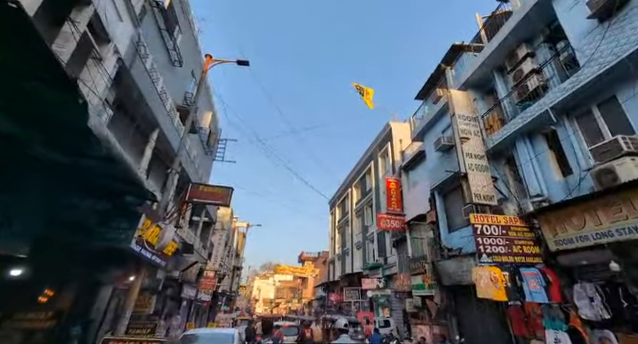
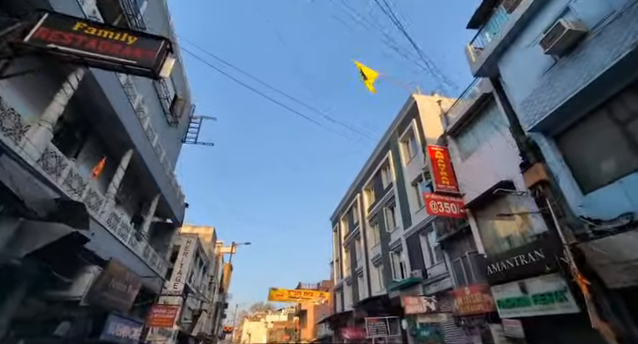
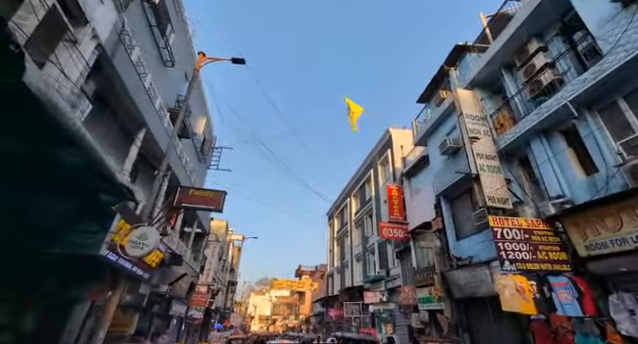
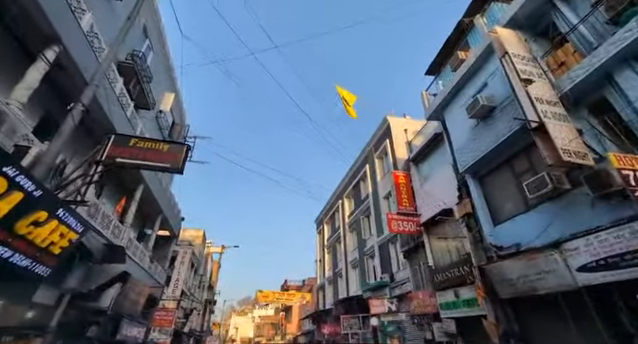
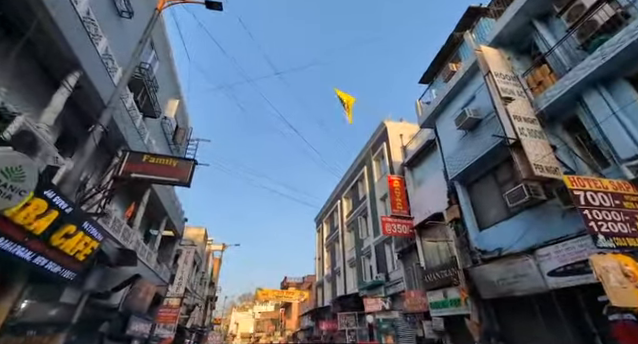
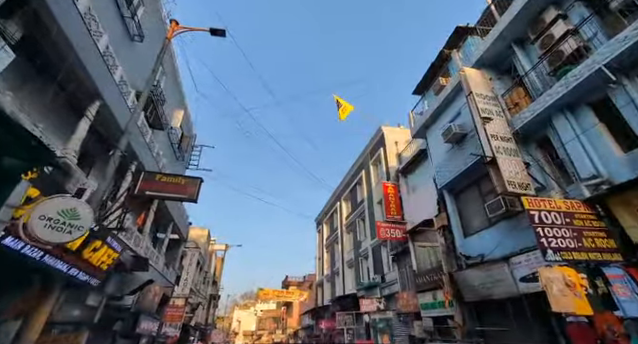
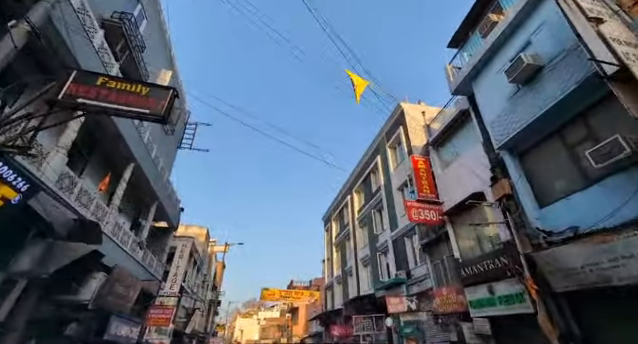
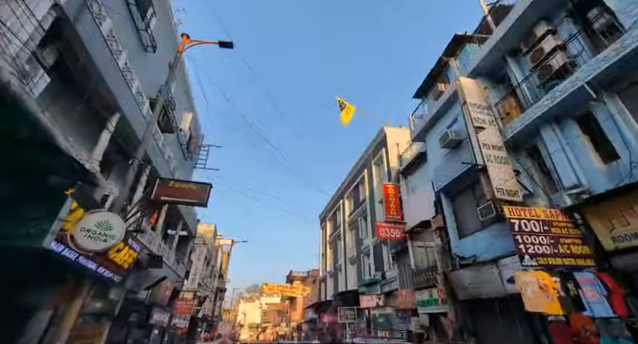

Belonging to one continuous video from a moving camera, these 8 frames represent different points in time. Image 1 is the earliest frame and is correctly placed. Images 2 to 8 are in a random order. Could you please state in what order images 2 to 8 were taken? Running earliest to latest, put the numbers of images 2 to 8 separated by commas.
3, 8, 6, 5, 4, 7, 2
